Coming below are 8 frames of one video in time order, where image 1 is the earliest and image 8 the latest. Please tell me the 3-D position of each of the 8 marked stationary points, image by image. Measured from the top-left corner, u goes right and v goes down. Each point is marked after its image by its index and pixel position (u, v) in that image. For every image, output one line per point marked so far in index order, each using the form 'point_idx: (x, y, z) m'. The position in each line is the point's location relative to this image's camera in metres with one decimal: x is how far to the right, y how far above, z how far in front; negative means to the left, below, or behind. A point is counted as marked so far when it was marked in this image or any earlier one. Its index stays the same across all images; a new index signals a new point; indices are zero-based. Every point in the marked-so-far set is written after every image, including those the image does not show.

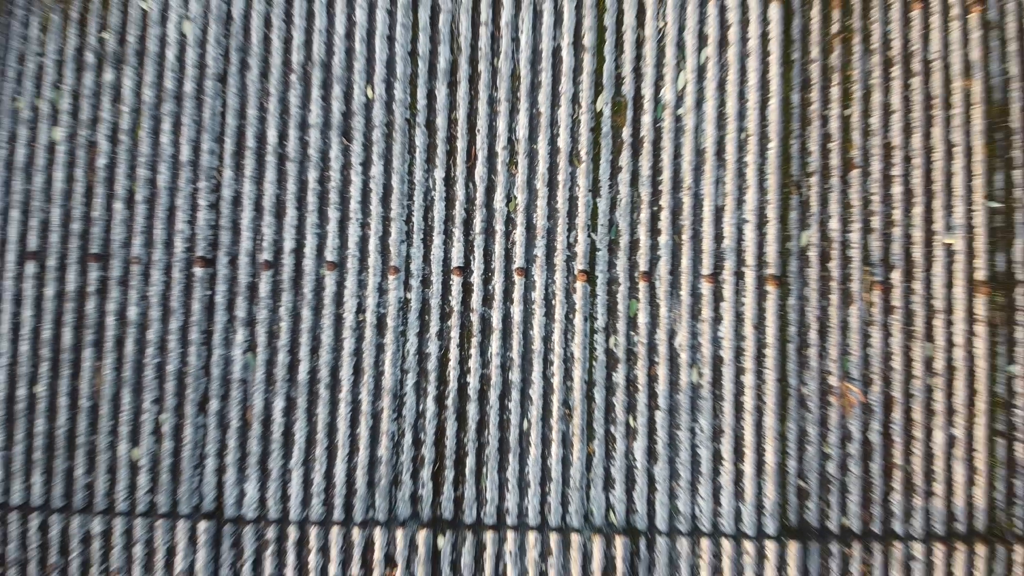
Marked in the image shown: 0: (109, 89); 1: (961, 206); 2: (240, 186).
0: (-2.4, +1.2, +3.4) m
1: (+2.7, +0.5, +3.5) m
2: (-1.6, +0.6, +3.4) m
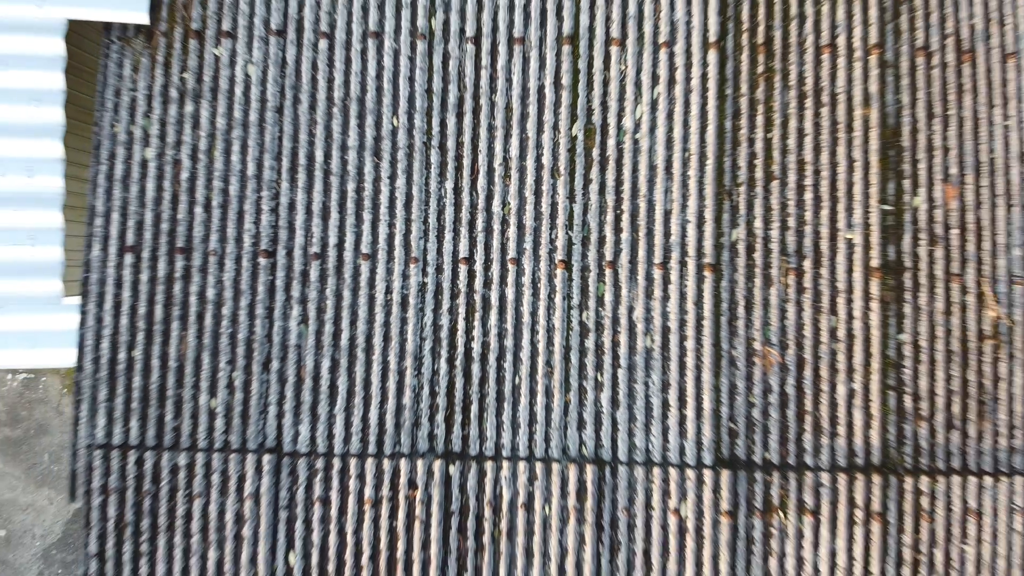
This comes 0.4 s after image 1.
0: (-2.5, +1.3, +4.4) m
1: (+2.6, +0.6, +4.4) m
2: (-1.6, +0.7, +4.3) m
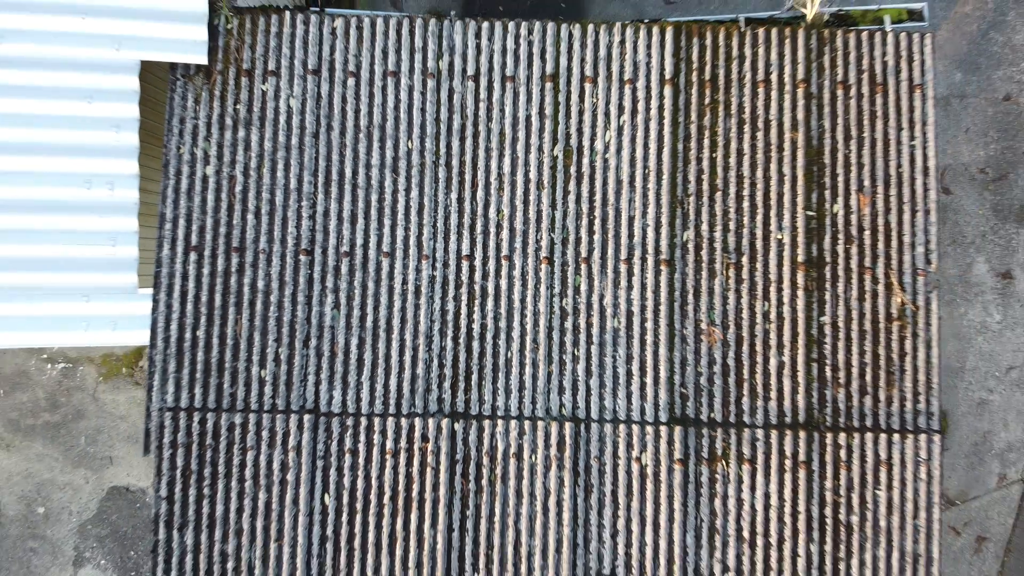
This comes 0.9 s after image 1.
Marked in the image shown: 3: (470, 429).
0: (-2.5, +1.4, +5.4) m
1: (+2.6, +0.7, +5.4) m
2: (-1.7, +0.8, +5.3) m
3: (-0.4, -1.3, +5.2) m
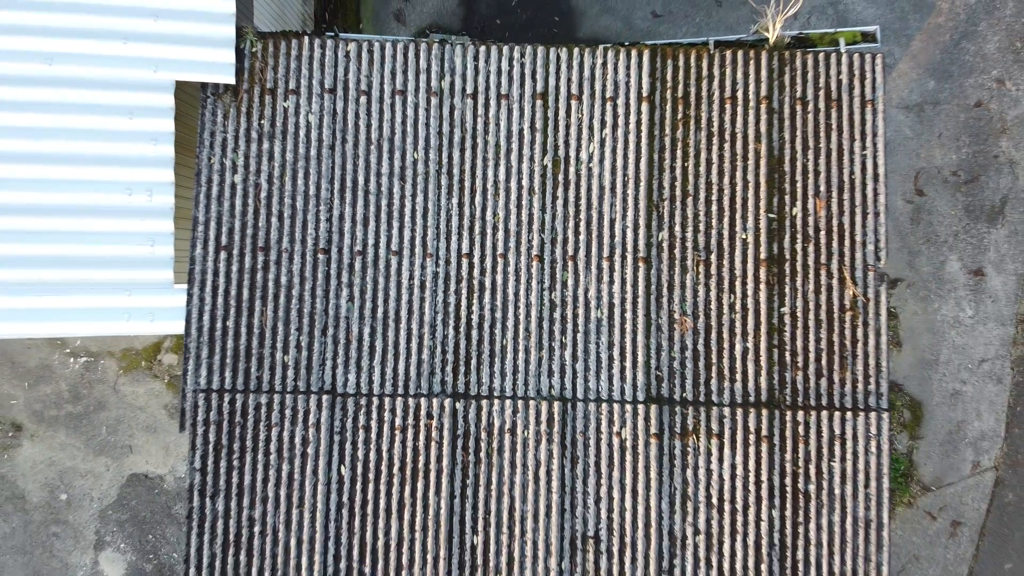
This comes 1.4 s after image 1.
0: (-2.6, +1.4, +6.0) m
1: (+2.5, +0.7, +6.0) m
2: (-1.8, +0.8, +6.0) m
3: (-0.4, -1.2, +5.8) m
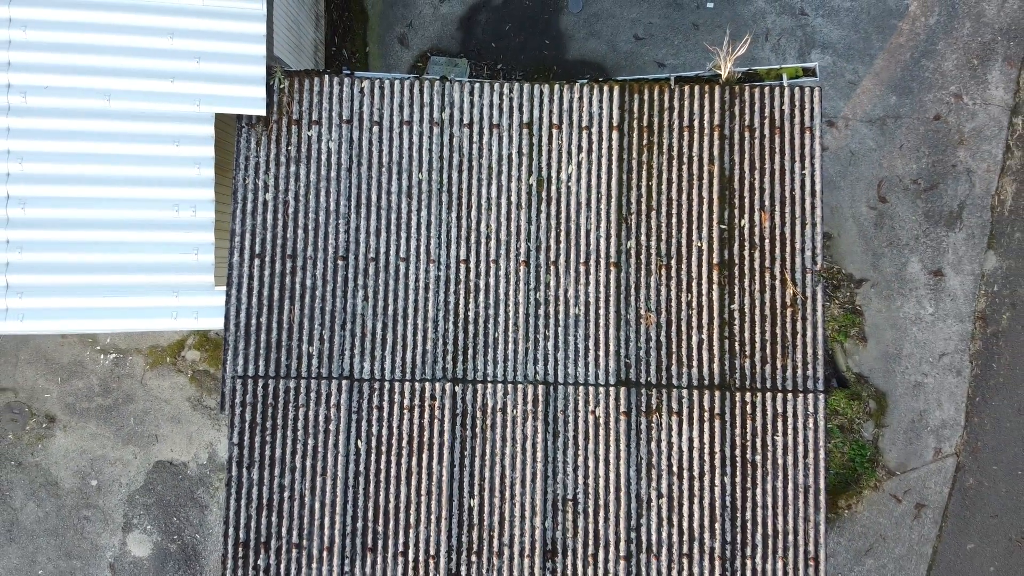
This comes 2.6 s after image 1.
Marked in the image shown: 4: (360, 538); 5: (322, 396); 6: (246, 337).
0: (-2.7, +1.4, +7.1) m
1: (+2.4, +0.7, +7.1) m
2: (-1.9, +0.8, +7.0) m
3: (-0.5, -1.2, +6.9) m
4: (-1.8, -2.9, +6.8) m
5: (-2.3, -1.3, +6.9) m
6: (-3.2, -0.6, +6.9) m
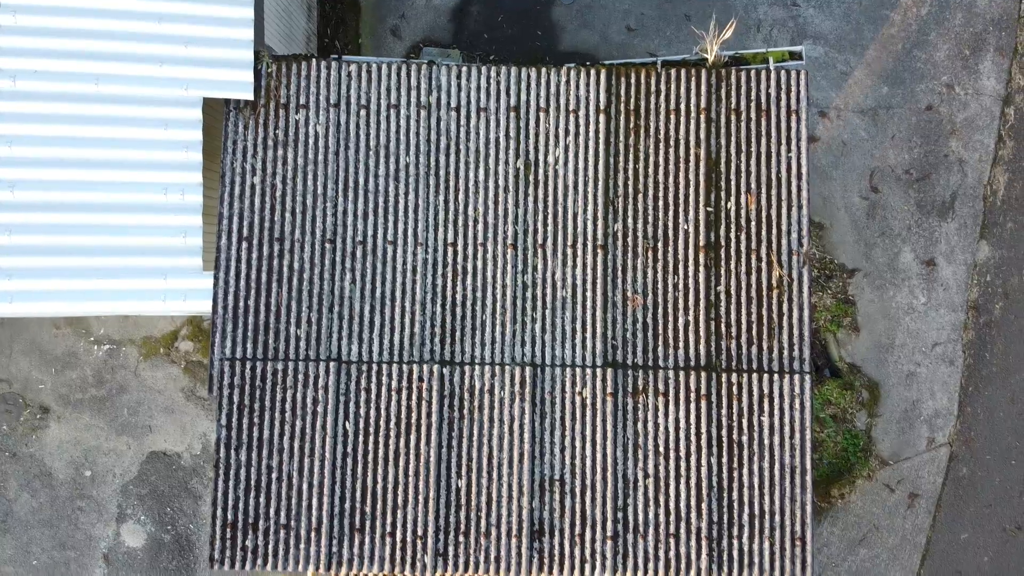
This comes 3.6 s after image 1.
0: (-2.9, +1.6, +7.1) m
1: (+2.2, +1.0, +7.1) m
2: (-2.0, +1.0, +7.1) m
3: (-0.7, -1.0, +6.9) m
4: (-1.9, -2.7, +6.8) m
5: (-2.4, -1.1, +6.9) m
6: (-3.4, -0.4, +7.0) m
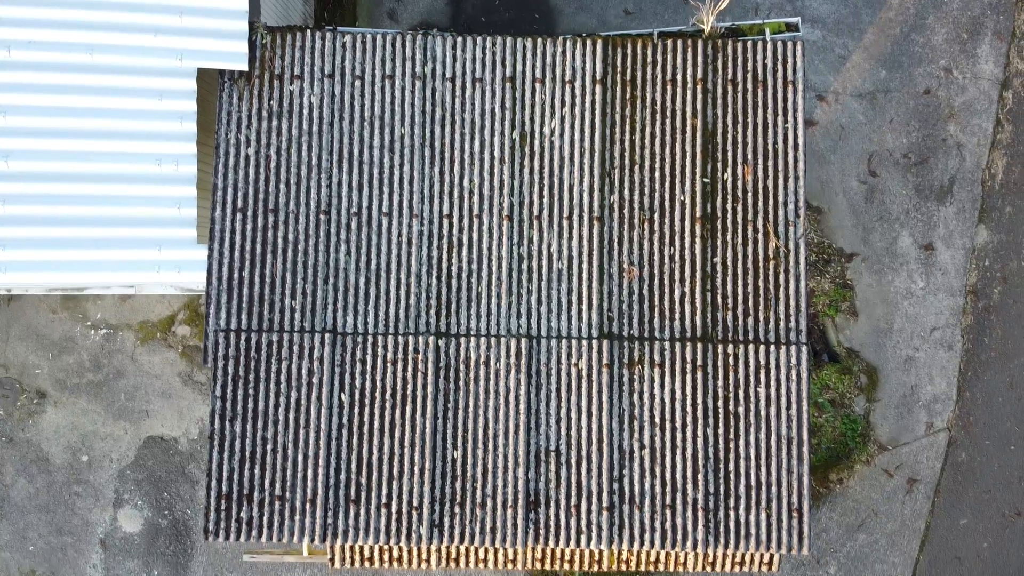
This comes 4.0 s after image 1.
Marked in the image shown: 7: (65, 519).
0: (-2.9, +2.0, +7.1) m
1: (+2.2, +1.3, +7.1) m
2: (-2.1, +1.4, +7.0) m
3: (-0.7, -0.7, +6.9) m
4: (-2.0, -2.4, +6.8) m
5: (-2.5, -0.7, +6.9) m
6: (-3.4, 0.0, +6.9) m
7: (-8.6, -4.4, +11.2) m
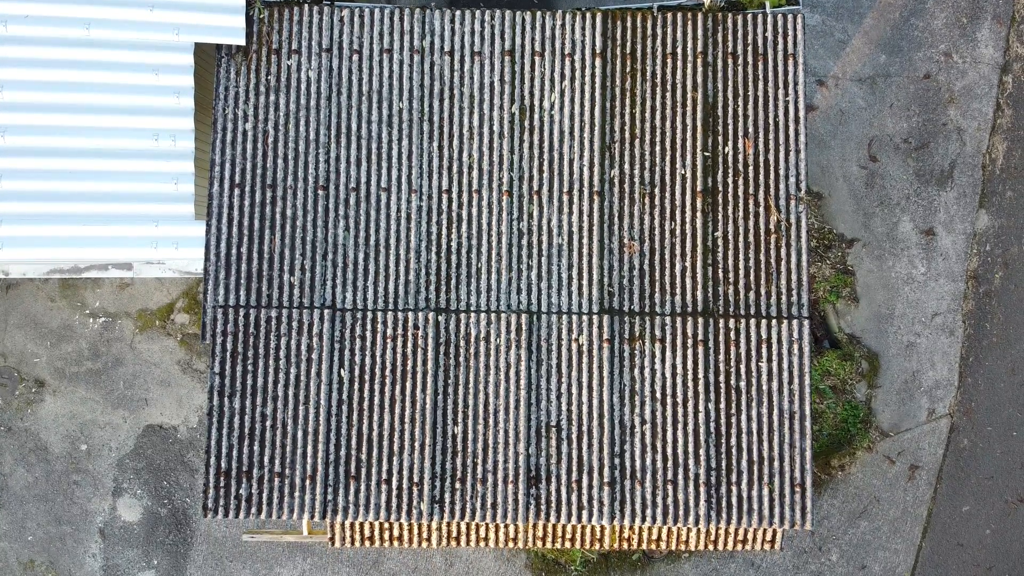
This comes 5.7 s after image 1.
0: (-2.9, +2.2, +7.0) m
1: (+2.2, +1.6, +7.1) m
2: (-2.1, +1.7, +7.0) m
3: (-0.7, -0.4, +6.9) m
4: (-2.0, -2.1, +6.7) m
5: (-2.5, -0.5, +6.8) m
6: (-3.4, +0.2, +6.9) m
7: (-8.6, -4.1, +11.1) m
